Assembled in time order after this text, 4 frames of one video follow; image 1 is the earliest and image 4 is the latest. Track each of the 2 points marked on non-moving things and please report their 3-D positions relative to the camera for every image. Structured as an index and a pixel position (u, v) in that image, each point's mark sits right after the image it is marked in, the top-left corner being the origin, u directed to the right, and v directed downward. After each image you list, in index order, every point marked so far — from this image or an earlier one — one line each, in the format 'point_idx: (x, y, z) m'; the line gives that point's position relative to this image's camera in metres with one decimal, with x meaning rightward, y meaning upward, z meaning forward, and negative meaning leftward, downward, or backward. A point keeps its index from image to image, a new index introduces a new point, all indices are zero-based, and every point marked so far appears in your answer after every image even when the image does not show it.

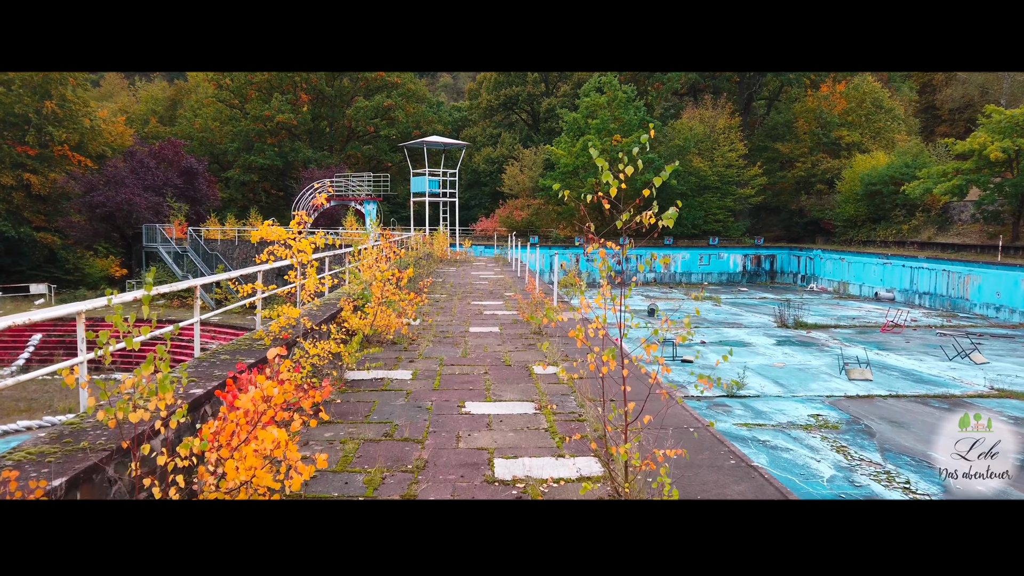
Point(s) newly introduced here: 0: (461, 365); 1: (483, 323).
0: (-0.4, -0.7, +5.4) m
1: (-0.4, -0.4, +7.7) m
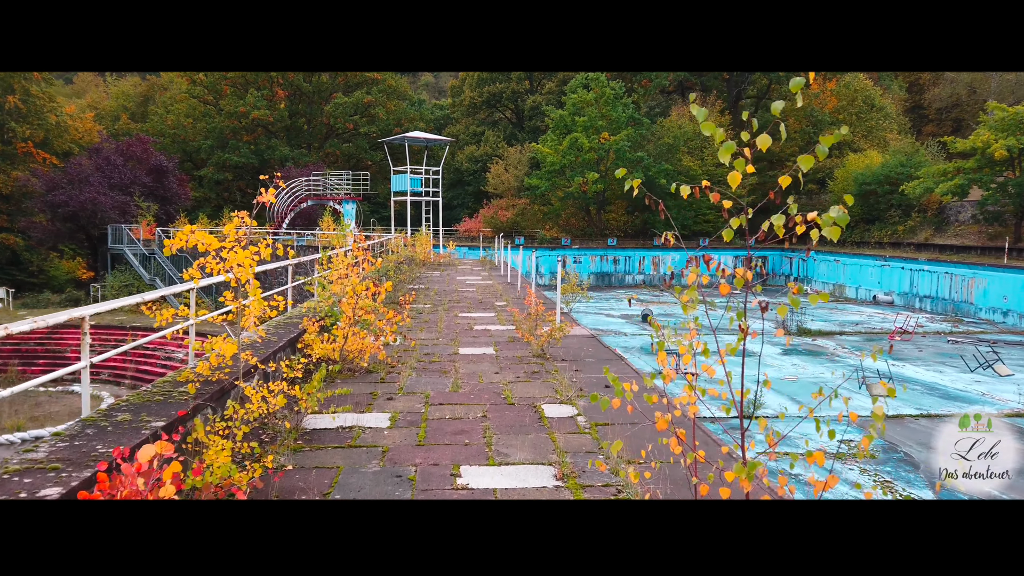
0: (-0.4, -0.8, +4.3) m
1: (-0.4, -0.6, +6.6) m
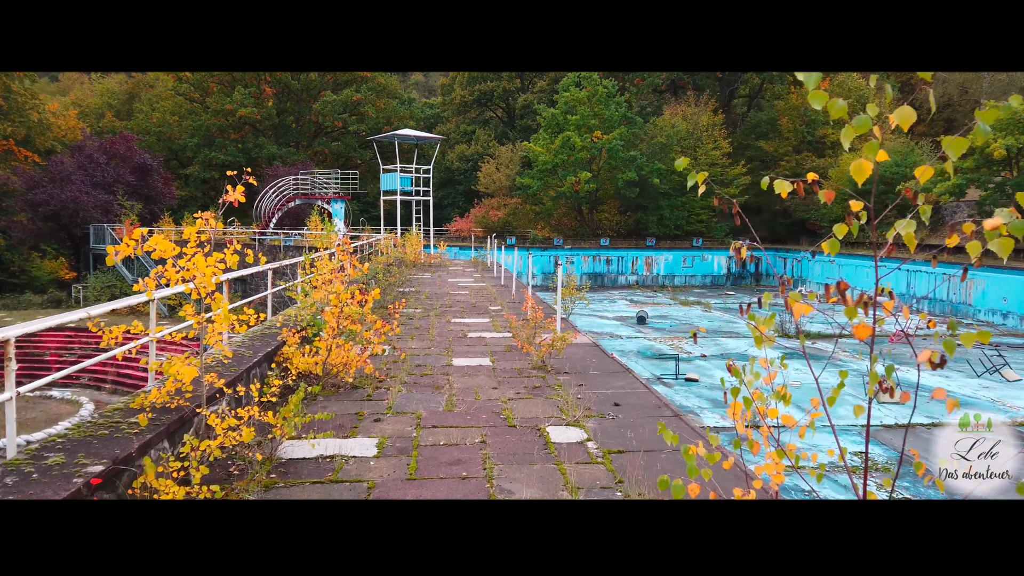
0: (-0.4, -0.9, +3.9) m
1: (-0.4, -0.6, +6.2) m
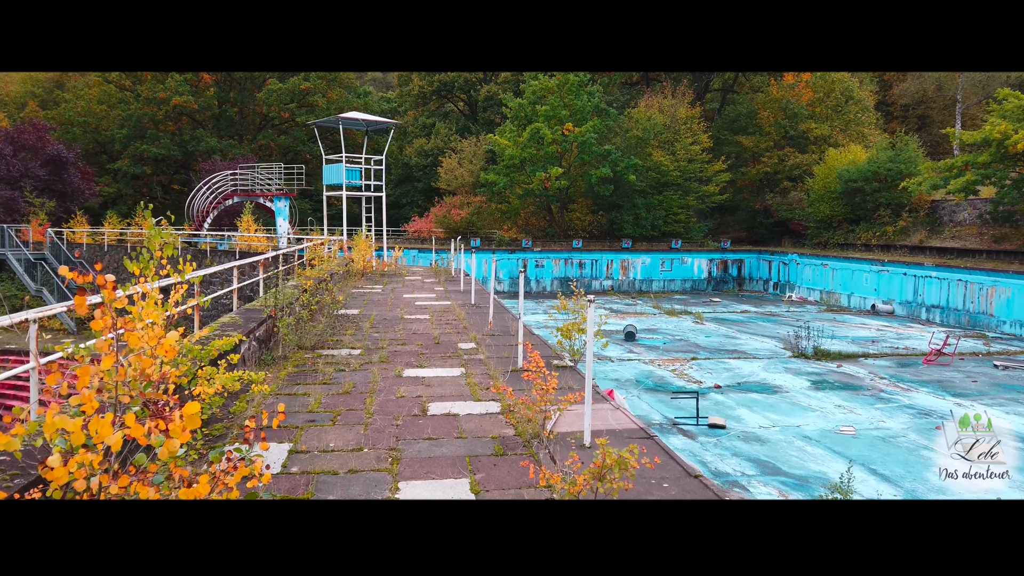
0: (-0.3, -1.2, +1.2) m
1: (-0.5, -0.9, +3.5) m
